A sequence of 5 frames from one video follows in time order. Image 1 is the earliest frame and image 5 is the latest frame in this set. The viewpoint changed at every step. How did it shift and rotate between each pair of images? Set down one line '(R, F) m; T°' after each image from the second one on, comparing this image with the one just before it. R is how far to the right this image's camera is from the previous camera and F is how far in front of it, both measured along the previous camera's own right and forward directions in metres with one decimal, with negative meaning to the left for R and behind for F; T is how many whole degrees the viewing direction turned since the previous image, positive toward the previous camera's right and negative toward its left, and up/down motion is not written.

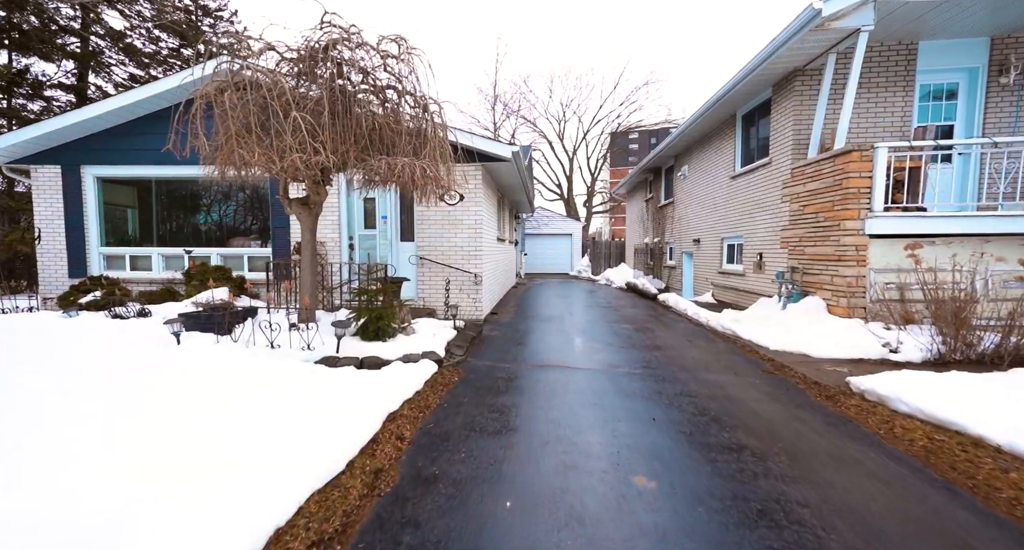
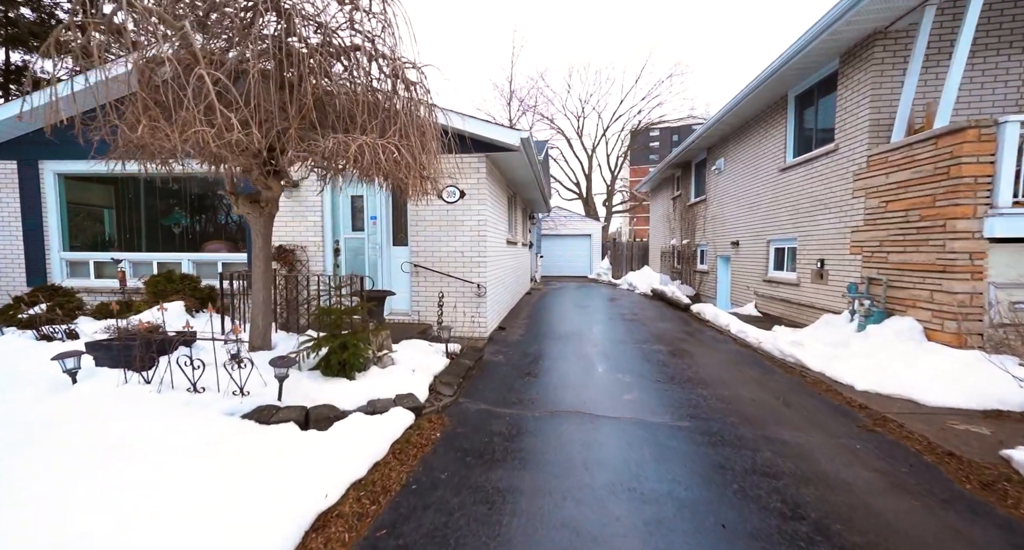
(+0.1, +1.1) m; -2°
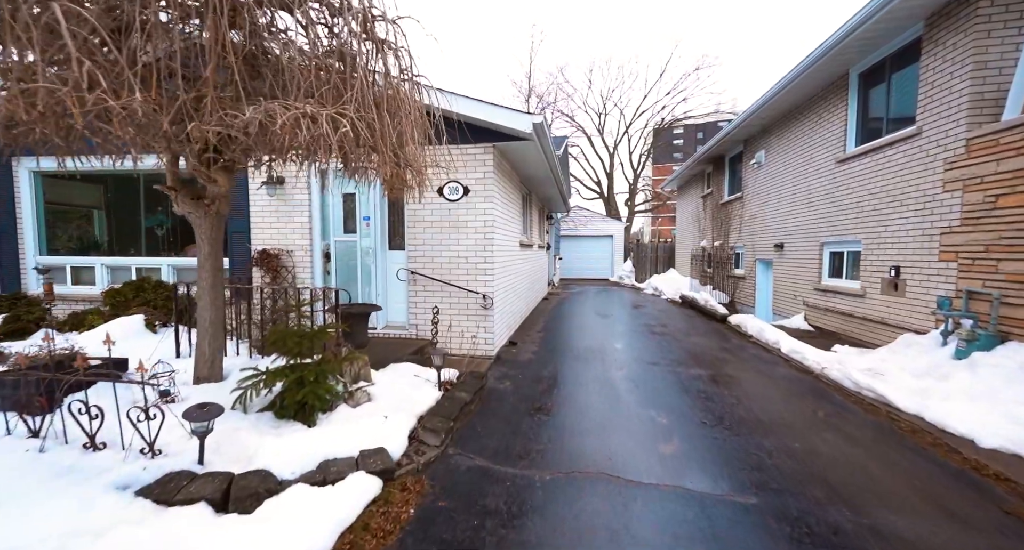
(+0.1, +0.8) m; -3°
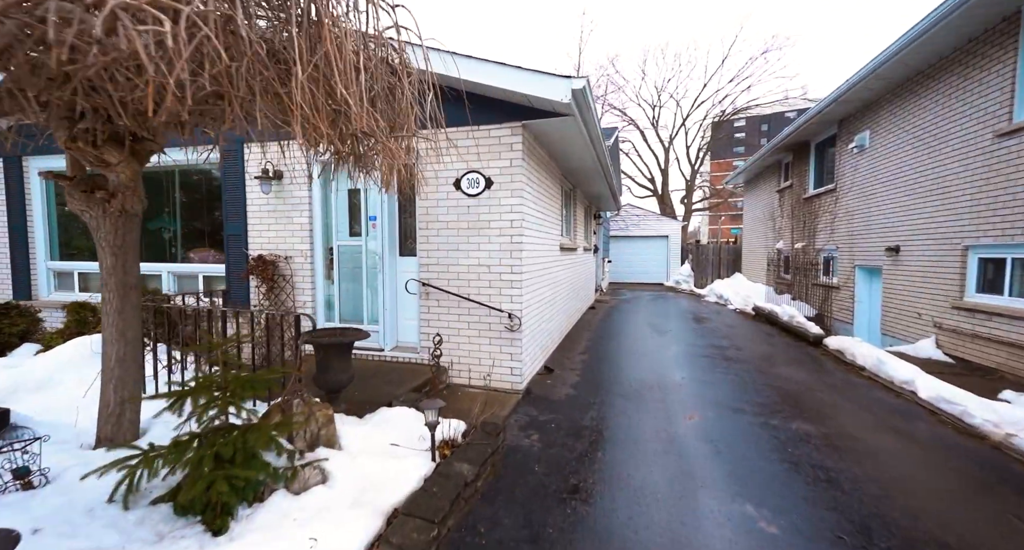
(+0.1, +1.1) m; -7°
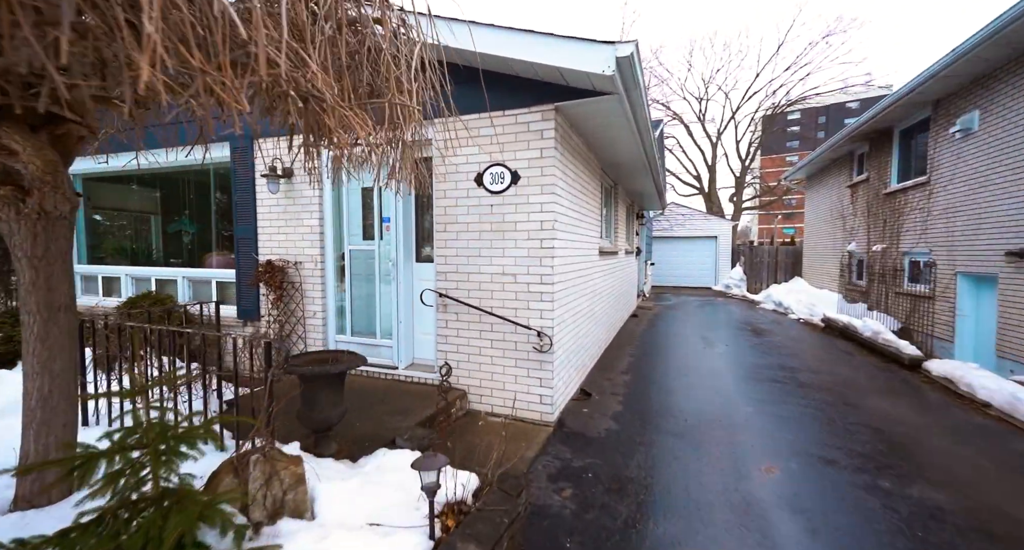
(+0.1, +0.7) m; -5°
